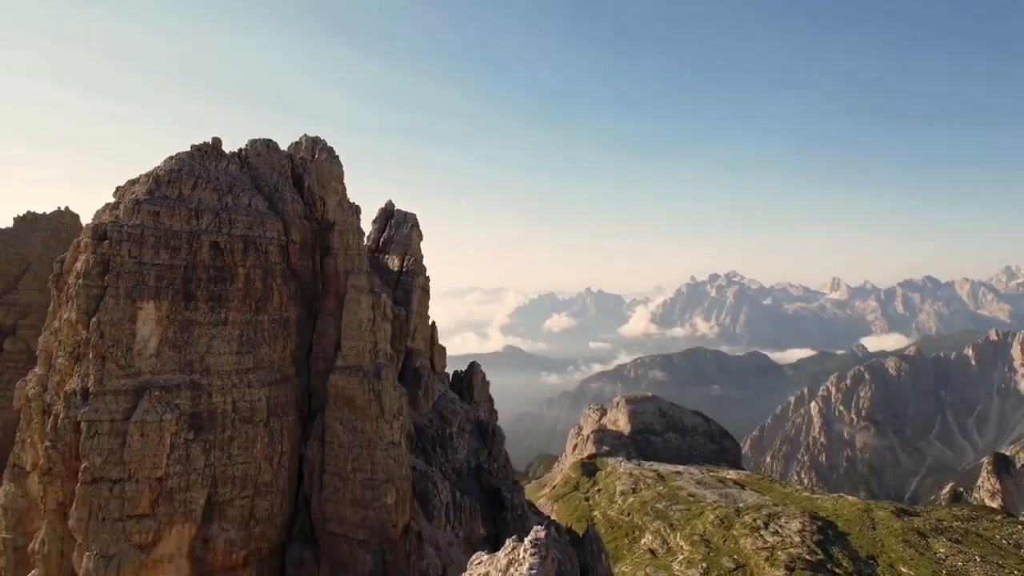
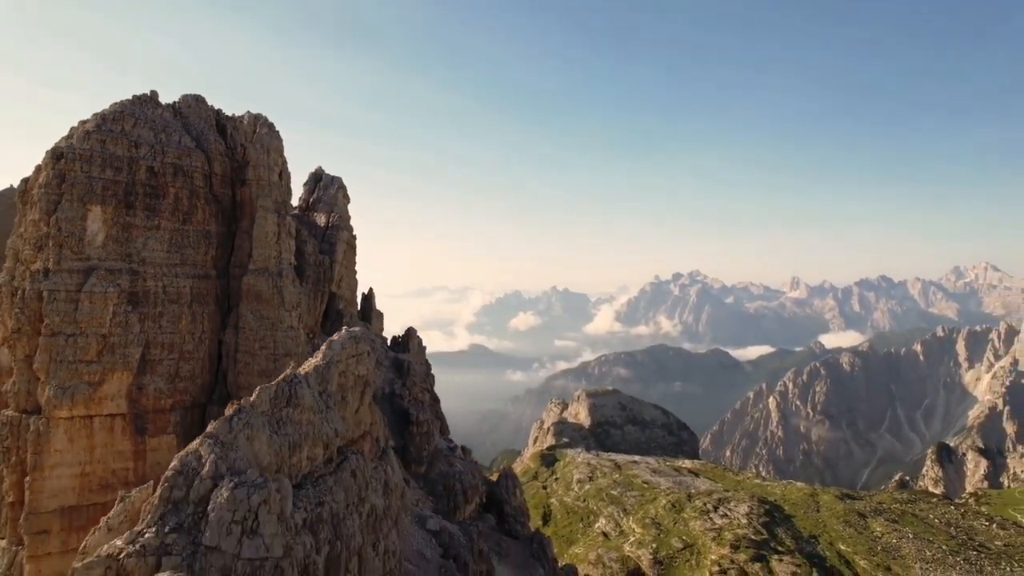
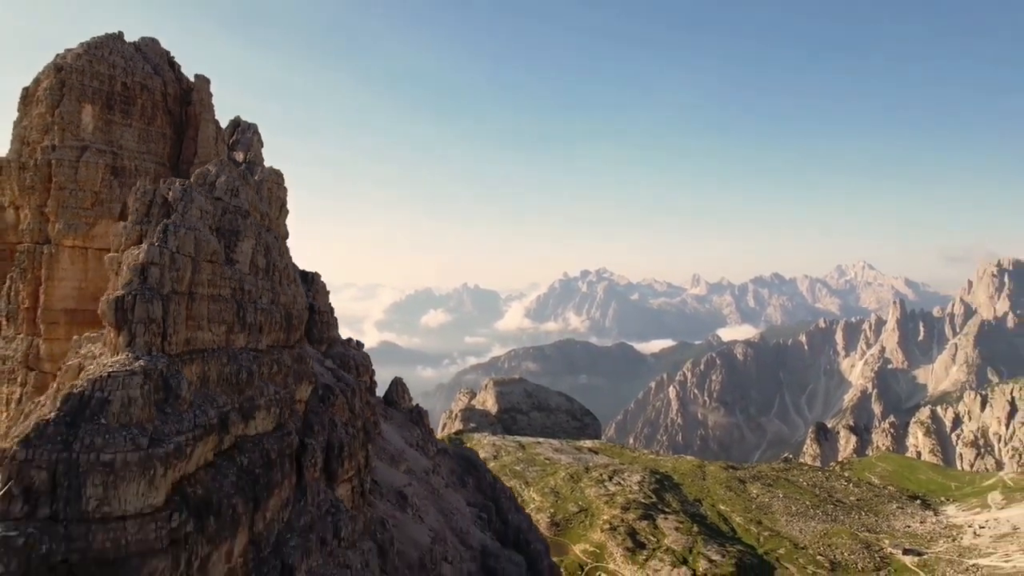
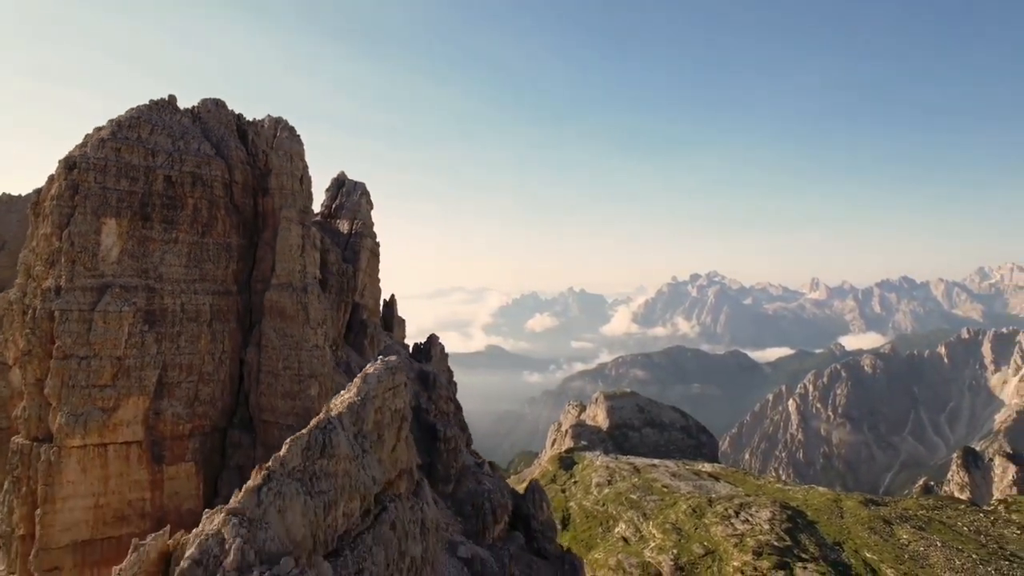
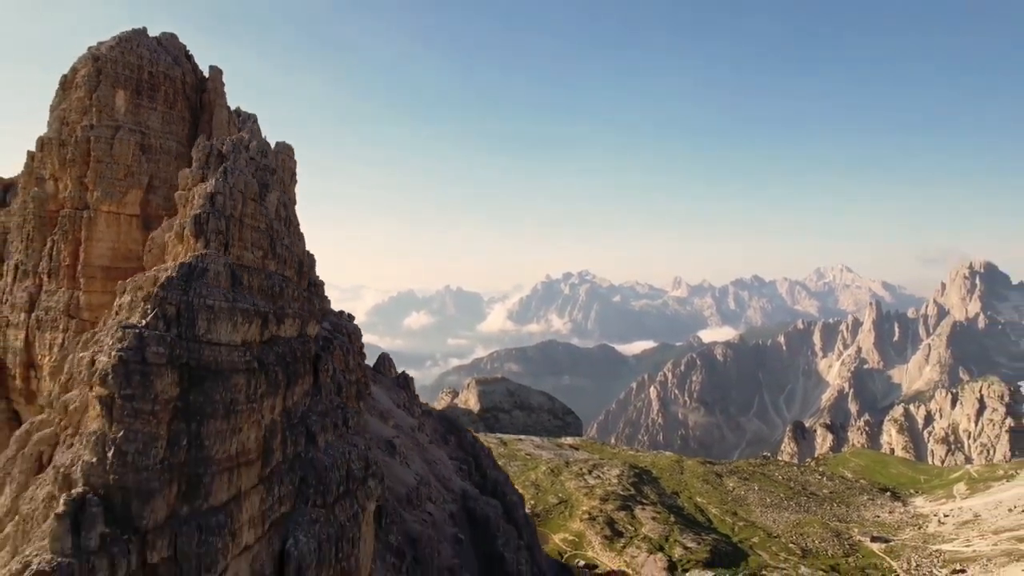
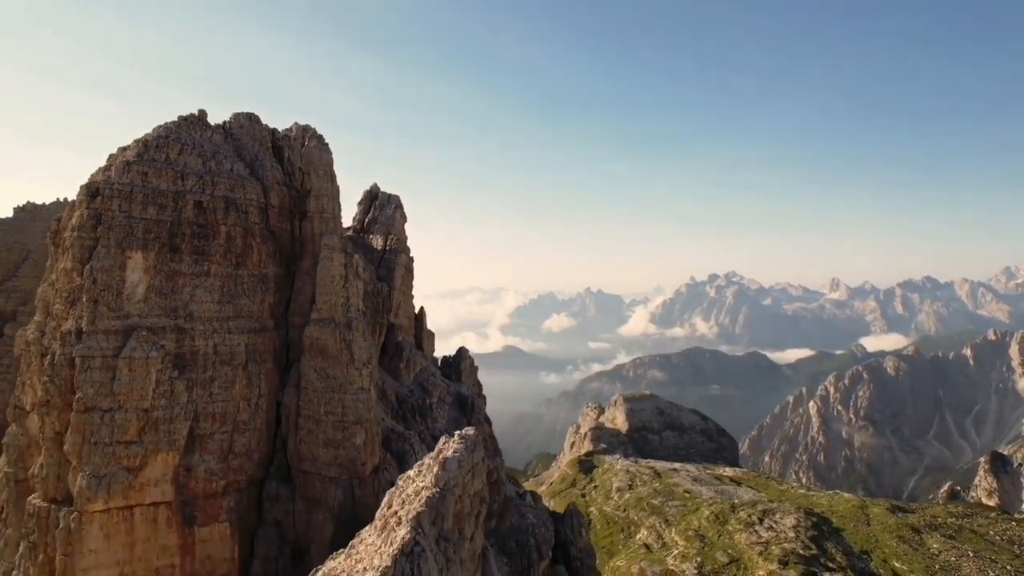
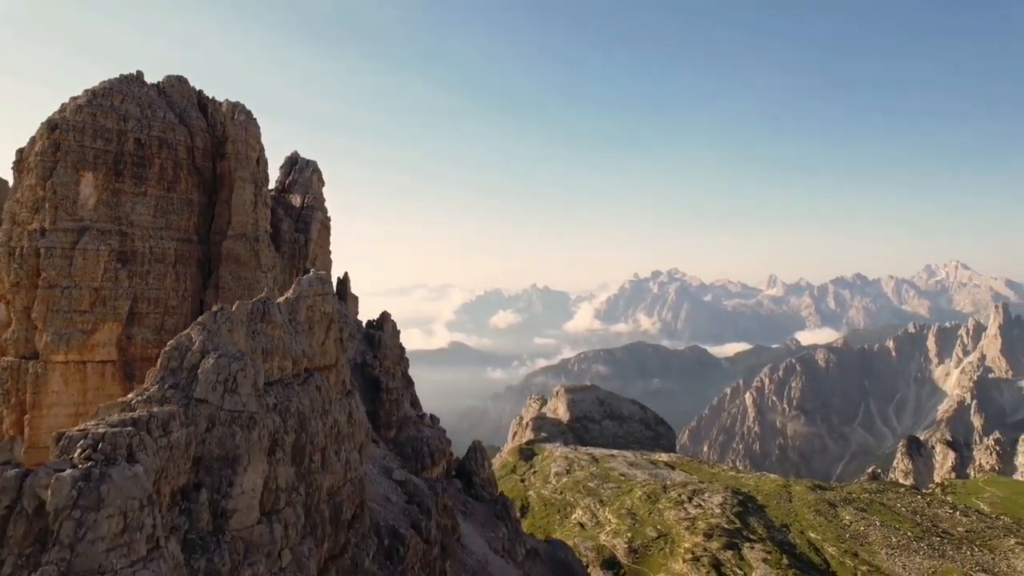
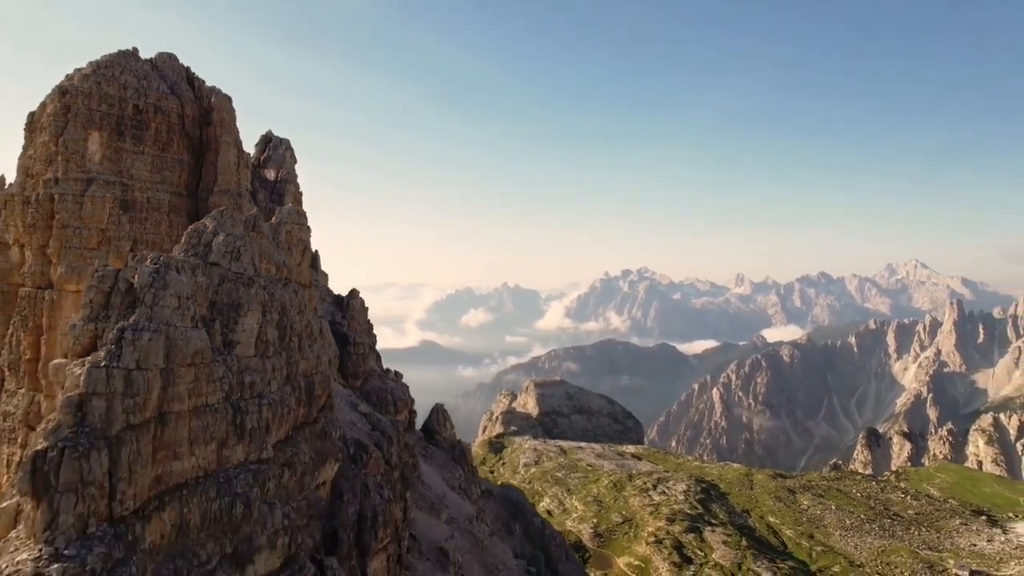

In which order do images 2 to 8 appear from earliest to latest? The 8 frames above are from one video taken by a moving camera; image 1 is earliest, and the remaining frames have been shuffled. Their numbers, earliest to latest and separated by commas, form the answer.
6, 4, 2, 7, 8, 3, 5
